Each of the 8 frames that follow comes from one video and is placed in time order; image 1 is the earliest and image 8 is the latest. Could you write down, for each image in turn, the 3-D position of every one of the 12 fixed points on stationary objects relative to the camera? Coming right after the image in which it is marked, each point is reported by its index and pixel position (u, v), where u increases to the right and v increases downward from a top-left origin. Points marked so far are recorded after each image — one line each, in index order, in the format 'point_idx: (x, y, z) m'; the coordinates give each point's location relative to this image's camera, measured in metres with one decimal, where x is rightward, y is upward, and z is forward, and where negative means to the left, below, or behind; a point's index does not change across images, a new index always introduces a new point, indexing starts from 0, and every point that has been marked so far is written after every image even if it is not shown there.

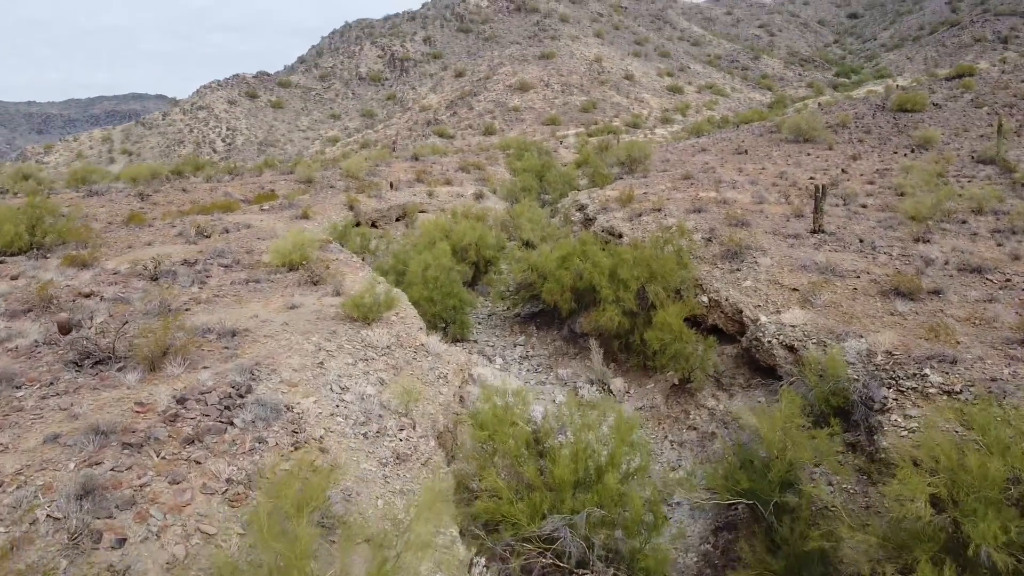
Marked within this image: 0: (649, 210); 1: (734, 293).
0: (+2.7, +1.6, +16.1) m
1: (+2.7, -0.1, +10.0) m
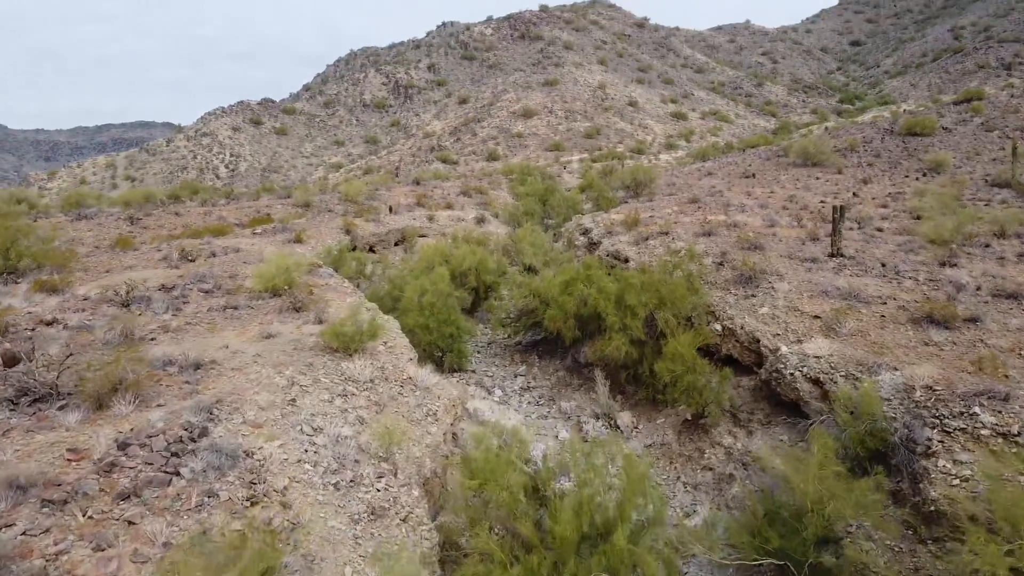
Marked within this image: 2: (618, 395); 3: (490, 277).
0: (+2.7, +1.0, +15.4) m
1: (+2.7, -0.4, +9.3) m
2: (+1.3, -1.3, +9.8) m
3: (-0.4, +0.2, +15.5) m
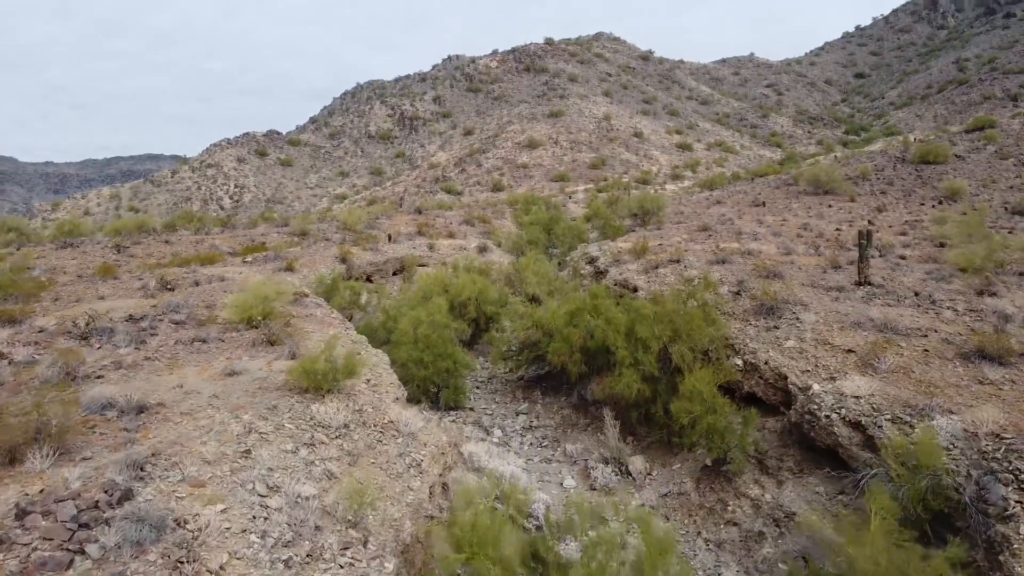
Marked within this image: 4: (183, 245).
0: (+2.8, +0.5, +14.6) m
1: (+2.7, -0.7, +8.4) m
2: (+1.3, -1.6, +8.9) m
3: (-0.4, -0.3, +14.7) m
4: (-7.9, +1.0, +19.3) m
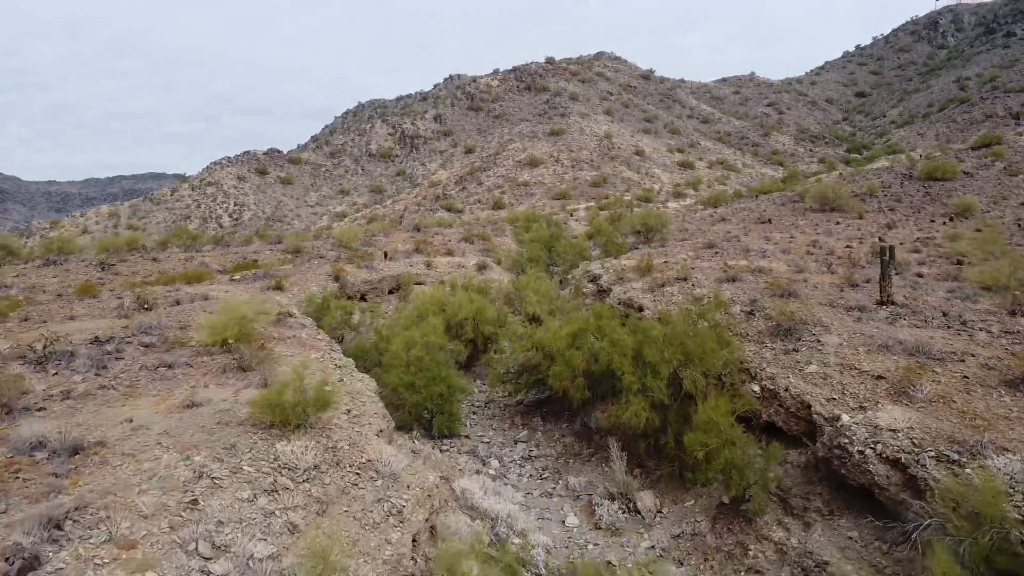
0: (+2.8, +0.1, +13.9) m
1: (+2.7, -0.9, +7.7) m
2: (+1.3, -1.8, +8.2) m
3: (-0.4, -0.7, +14.0) m
4: (-7.9, +0.6, +18.6) m
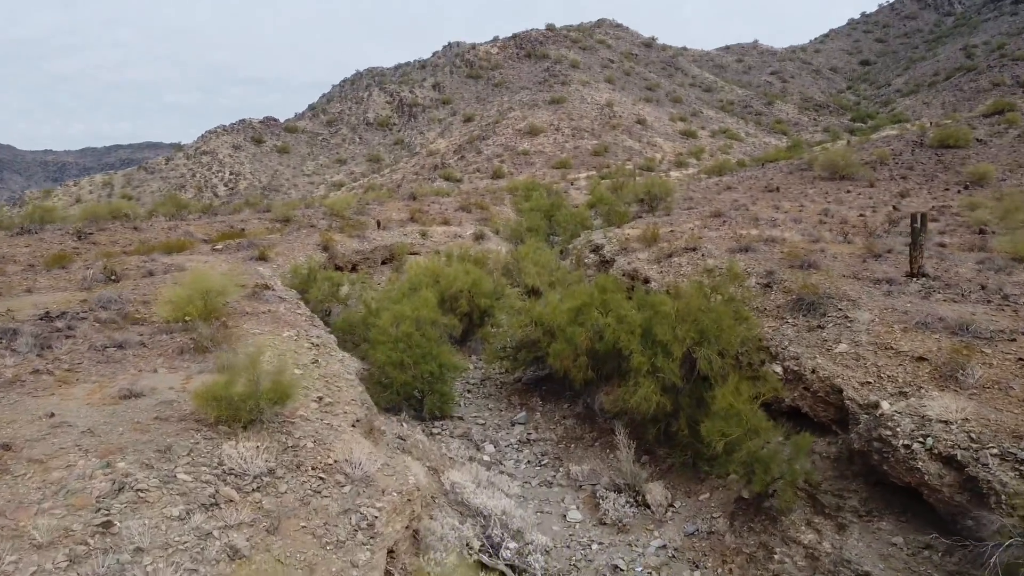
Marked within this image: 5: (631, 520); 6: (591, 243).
0: (+2.7, +0.6, +13.1) m
1: (+2.7, -0.6, +6.9) m
2: (+1.2, -1.6, +7.4) m
3: (-0.4, -0.2, +13.2) m
4: (-7.9, +1.2, +17.8) m
5: (+1.0, -1.9, +6.6) m
6: (+1.7, +1.0, +17.5) m
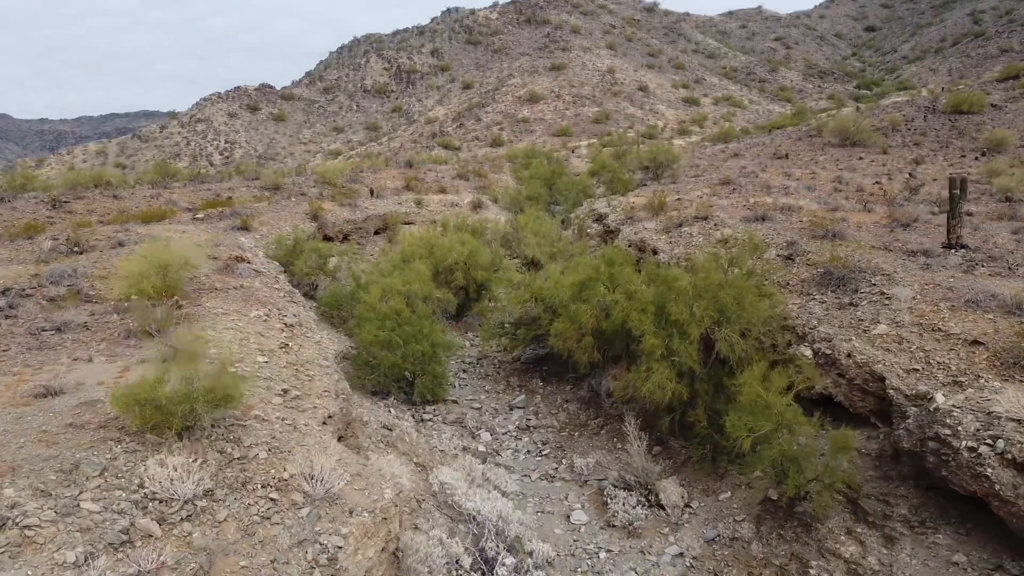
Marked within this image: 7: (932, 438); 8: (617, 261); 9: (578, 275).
0: (+2.7, +1.1, +12.3) m
1: (+2.7, -0.4, +6.1) m
2: (+1.2, -1.4, +6.7) m
3: (-0.5, +0.2, +12.4) m
4: (-8.0, +1.8, +16.9) m
5: (+1.0, -1.7, +5.9) m
6: (+1.7, +1.6, +16.6) m
7: (+2.5, -0.9, +4.8) m
8: (+1.1, +0.3, +8.3) m
9: (+0.7, +0.1, +8.2) m
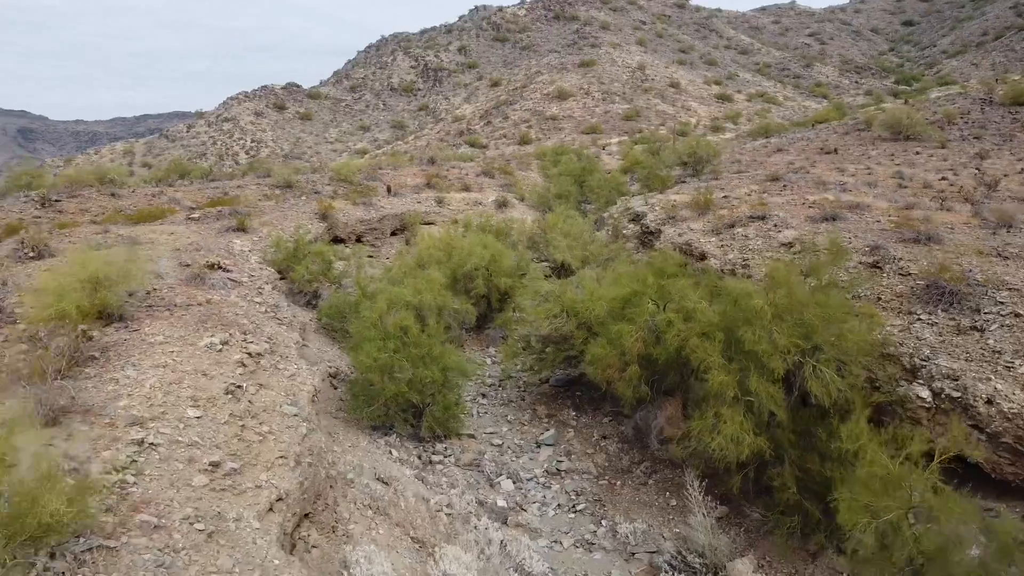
0: (+3.1, +0.9, +10.7) m
1: (+2.8, -0.6, +4.6) m
2: (+1.4, -1.5, +5.2) m
3: (-0.1, +0.1, +11.0) m
4: (-7.4, +1.7, +15.8) m
5: (+1.1, -1.9, +4.4) m
6: (+2.2, +1.5, +15.1) m
7: (+2.6, -1.0, +3.2) m
8: (+1.3, +0.2, +6.8) m
9: (+0.9, 0.0, +6.7) m
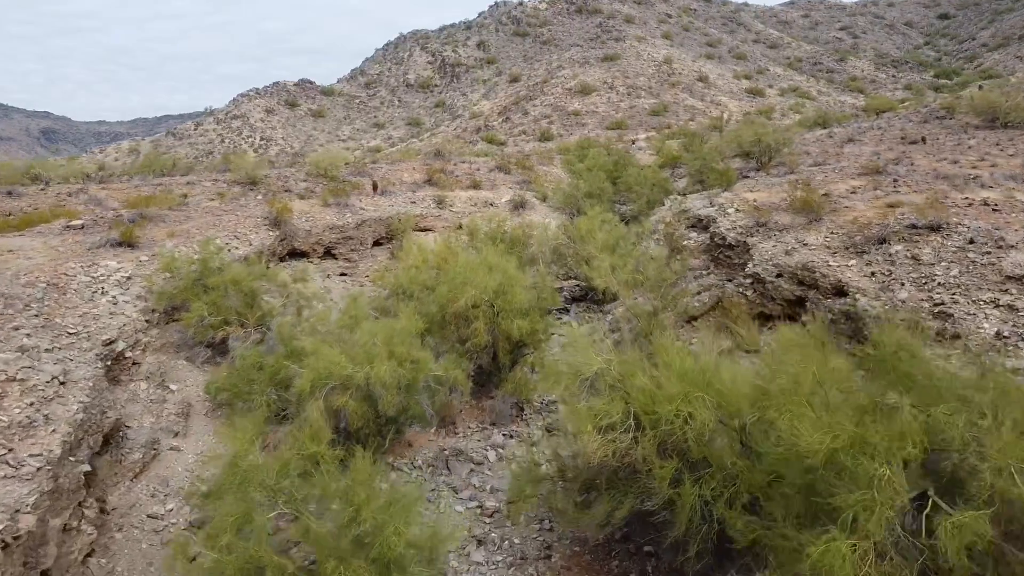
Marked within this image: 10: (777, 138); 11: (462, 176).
0: (+3.2, +0.5, +6.8) m
1: (+2.8, -1.0, +0.7) m
2: (+1.4, -1.9, +1.3) m
3: (+0.1, -0.3, +7.1) m
4: (-7.1, +1.3, +12.1) m
5: (+1.1, -2.3, +0.6) m
6: (+2.5, +1.0, +11.2) m
7: (+2.6, -1.4, -0.7) m
8: (+1.4, -0.3, +2.9) m
9: (+1.0, -0.4, +2.9) m
10: (+5.6, +3.2, +17.2) m
11: (-1.1, +2.4, +17.5) m
